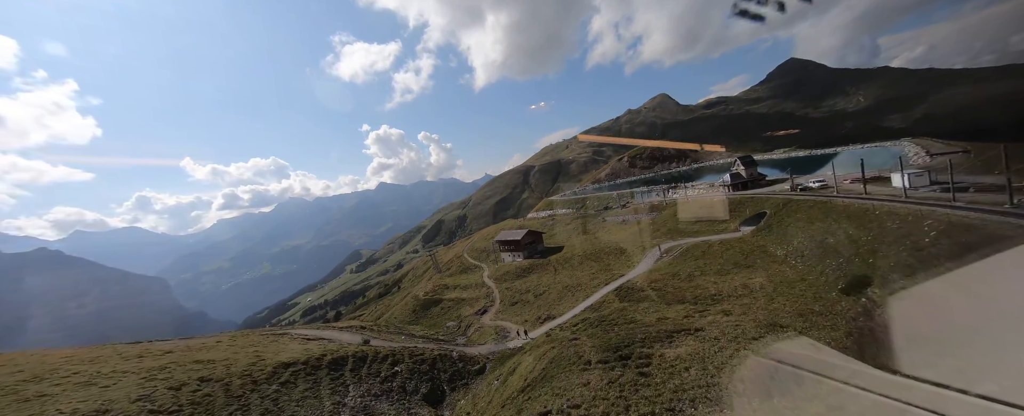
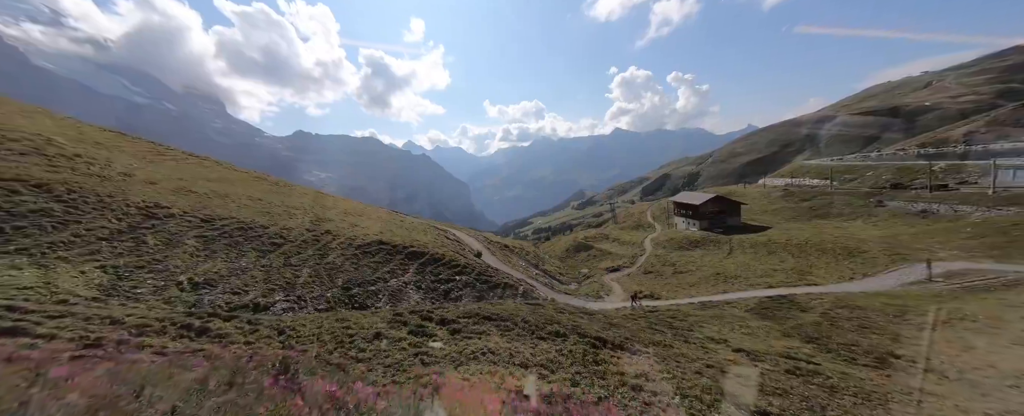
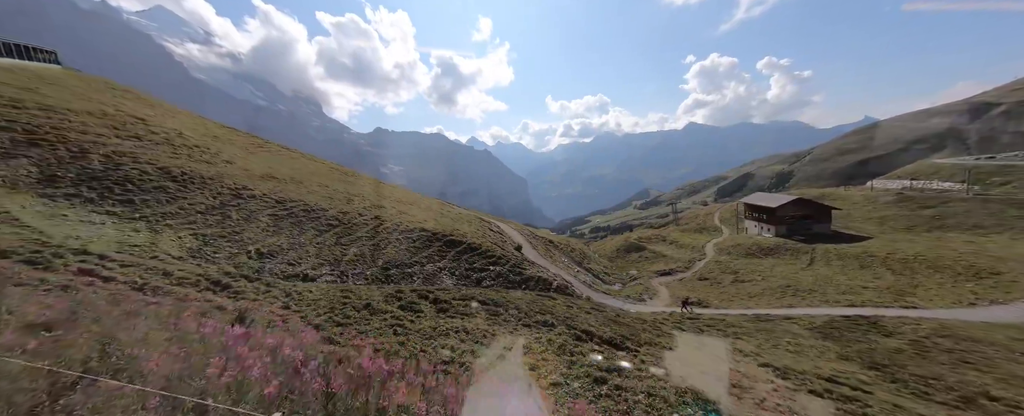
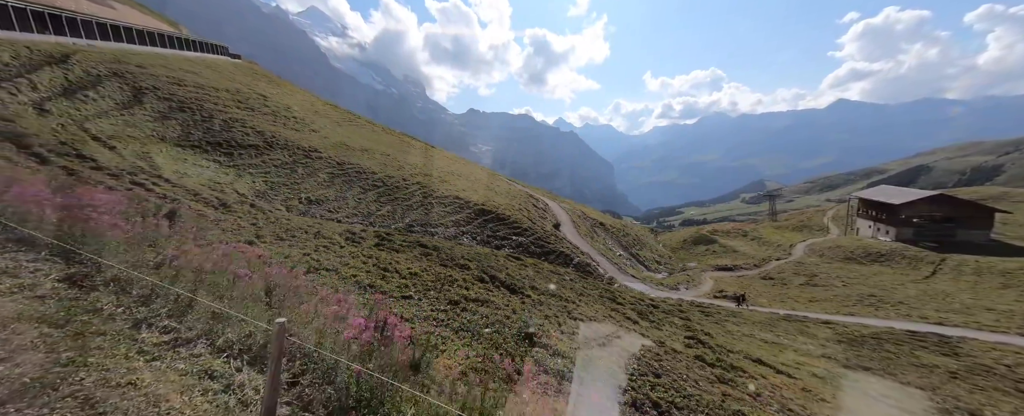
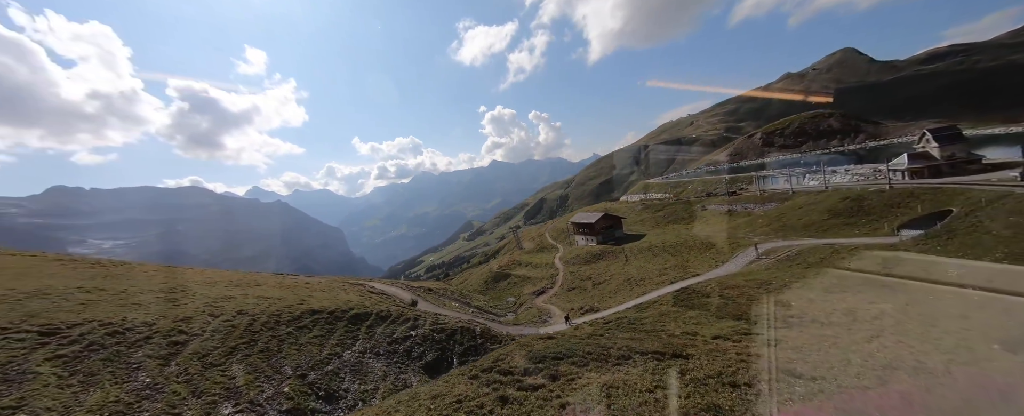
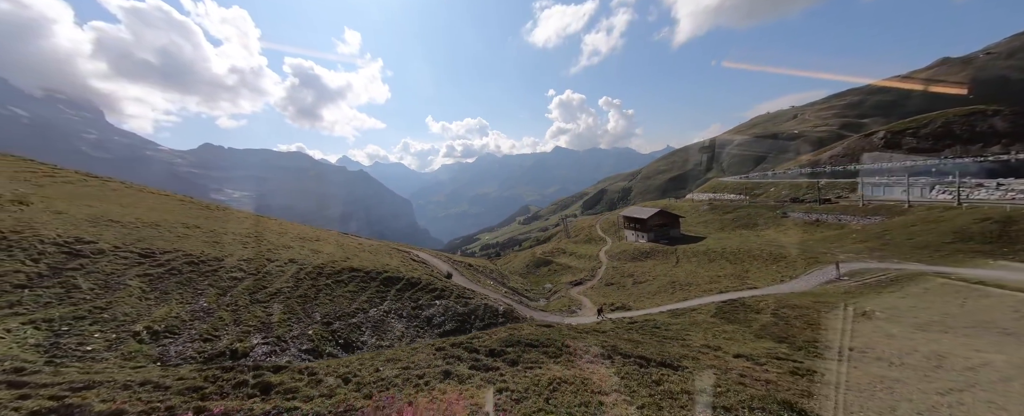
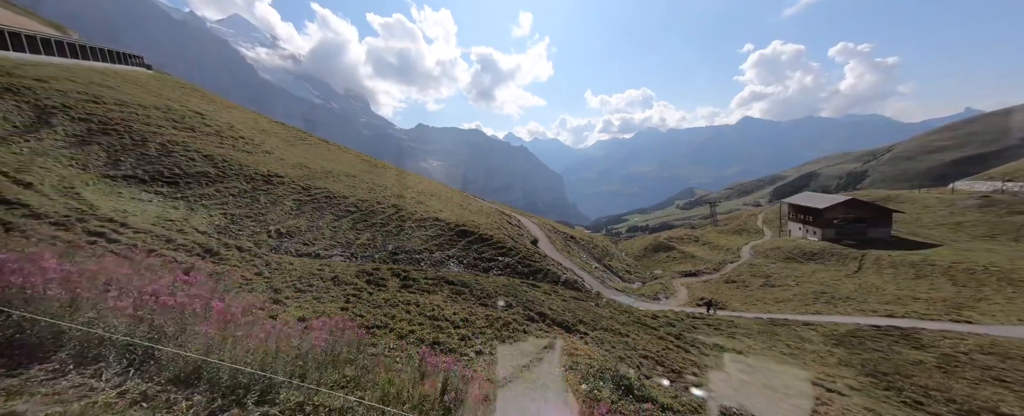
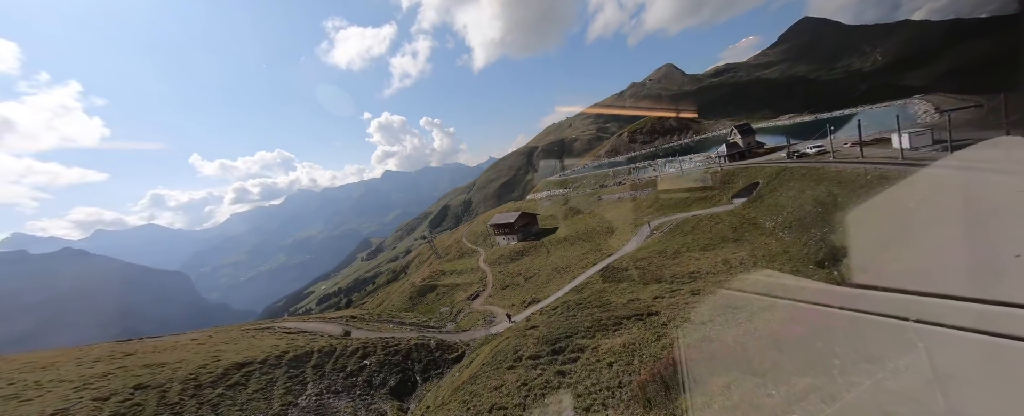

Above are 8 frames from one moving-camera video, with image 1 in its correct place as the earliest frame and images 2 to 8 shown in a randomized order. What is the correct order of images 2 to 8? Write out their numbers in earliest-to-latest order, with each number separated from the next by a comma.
8, 5, 6, 2, 3, 7, 4
